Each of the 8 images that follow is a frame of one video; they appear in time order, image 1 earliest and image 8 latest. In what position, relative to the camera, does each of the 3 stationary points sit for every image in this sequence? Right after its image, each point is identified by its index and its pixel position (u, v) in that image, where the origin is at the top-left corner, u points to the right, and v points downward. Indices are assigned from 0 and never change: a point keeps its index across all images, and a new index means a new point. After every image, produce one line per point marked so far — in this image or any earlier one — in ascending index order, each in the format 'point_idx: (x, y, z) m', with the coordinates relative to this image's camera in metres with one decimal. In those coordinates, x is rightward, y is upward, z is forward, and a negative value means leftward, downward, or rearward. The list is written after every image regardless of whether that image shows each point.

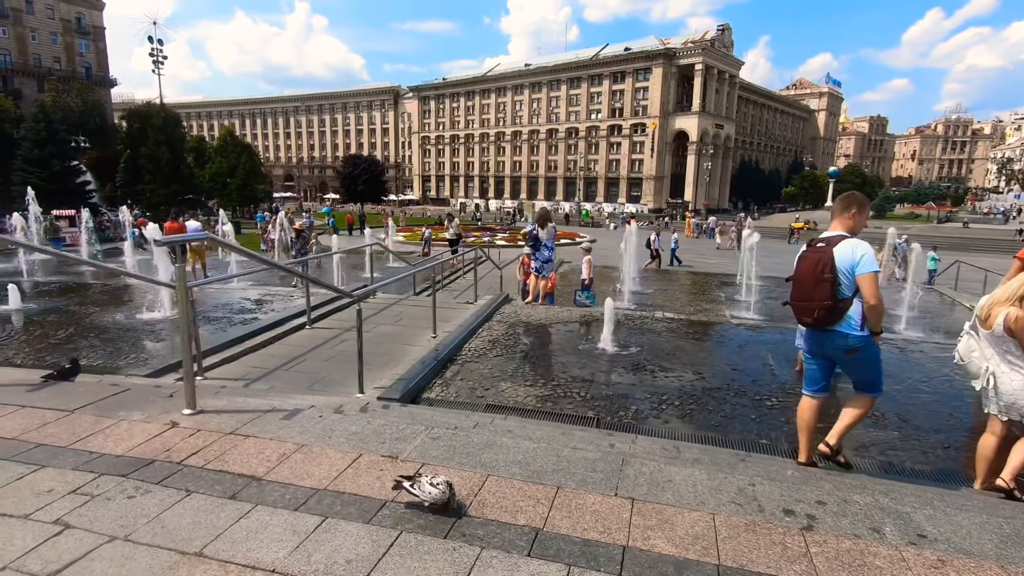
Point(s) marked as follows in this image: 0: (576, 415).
0: (+0.7, -1.3, +5.7) m
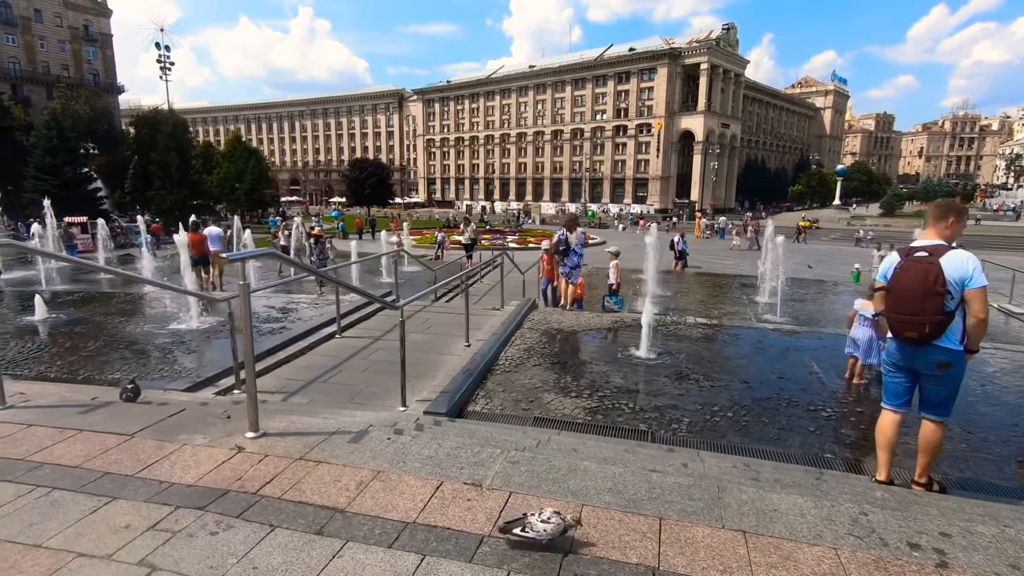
0: (+1.2, -1.4, +5.5) m
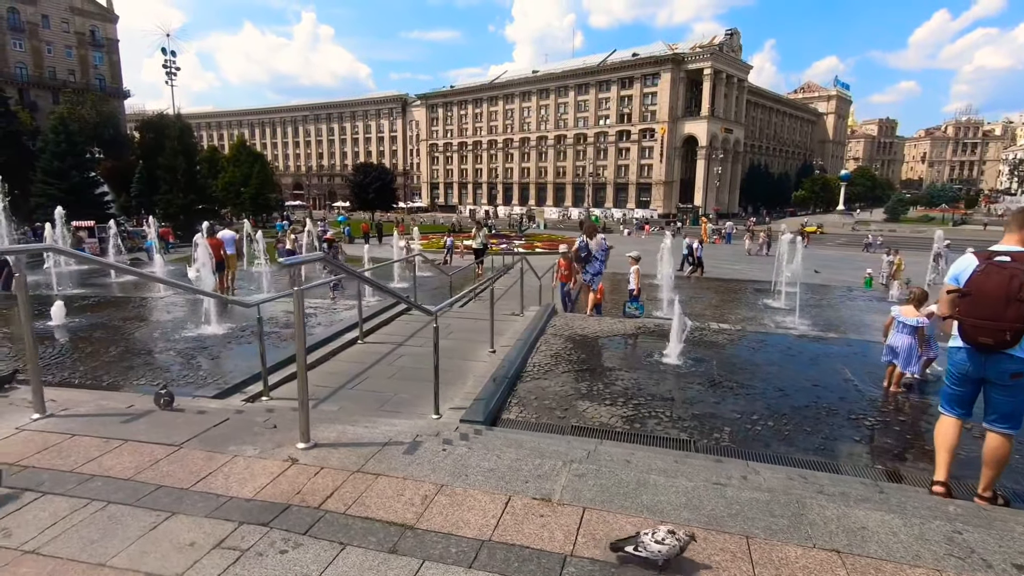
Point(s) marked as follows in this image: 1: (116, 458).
0: (+1.6, -1.5, +5.4) m
1: (-2.4, -1.0, +3.2) m
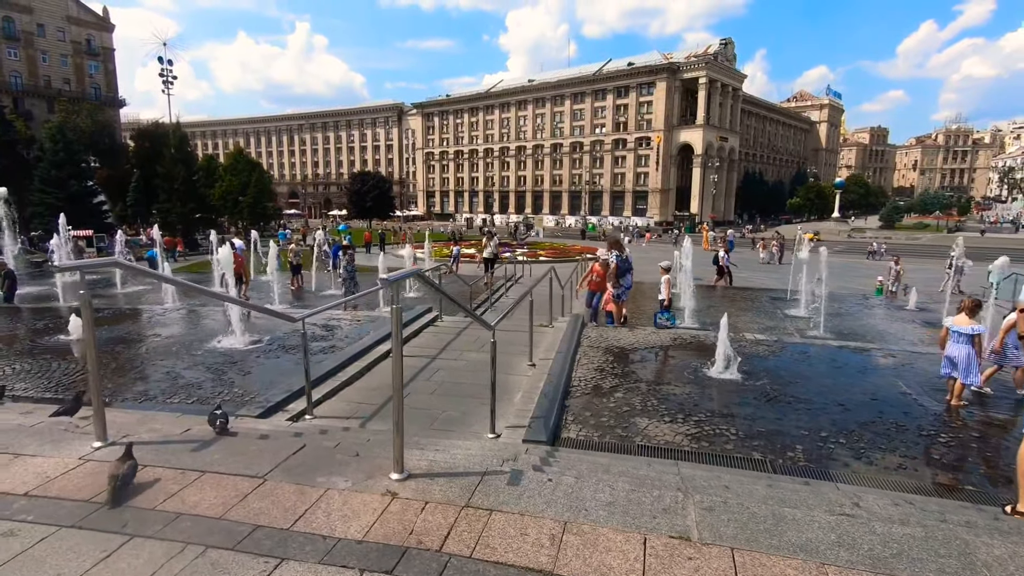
0: (+2.2, -1.6, +5.2) m
1: (-1.7, -1.1, +2.9) m
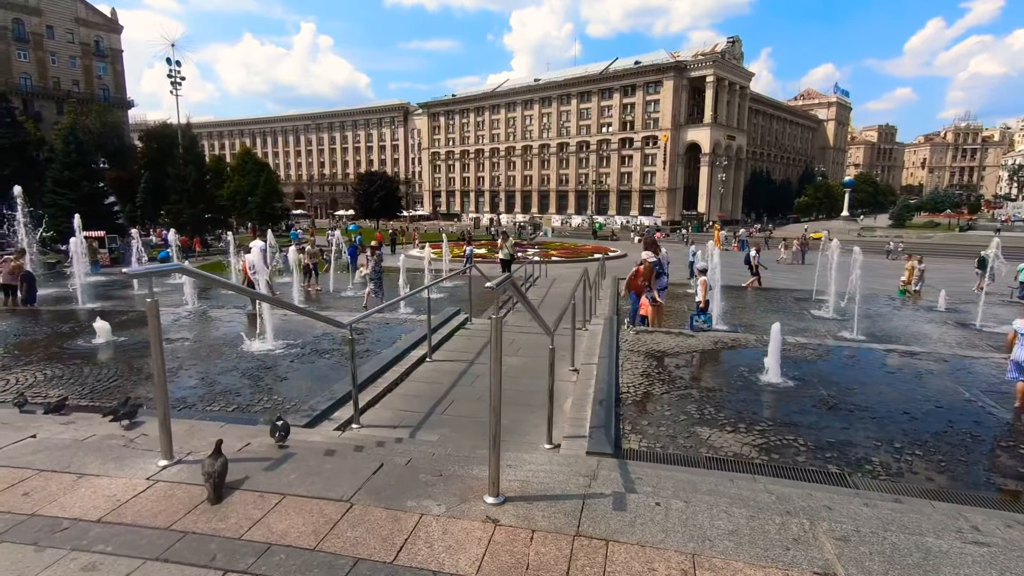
0: (+2.8, -1.7, +4.9) m
1: (-1.2, -1.2, +2.7) m
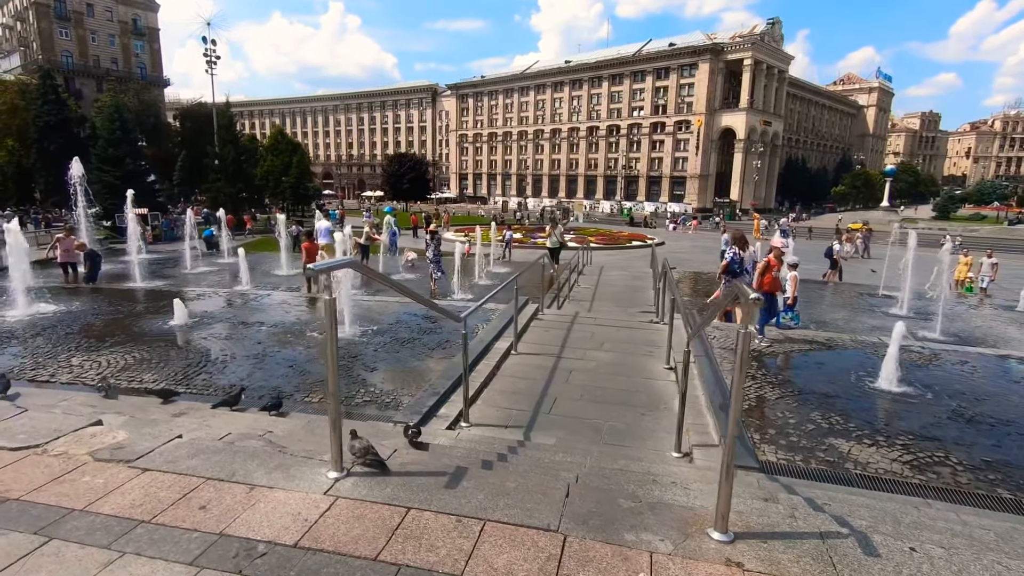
0: (+3.9, -1.7, +4.5) m
1: (-0.1, -1.2, +2.4) m
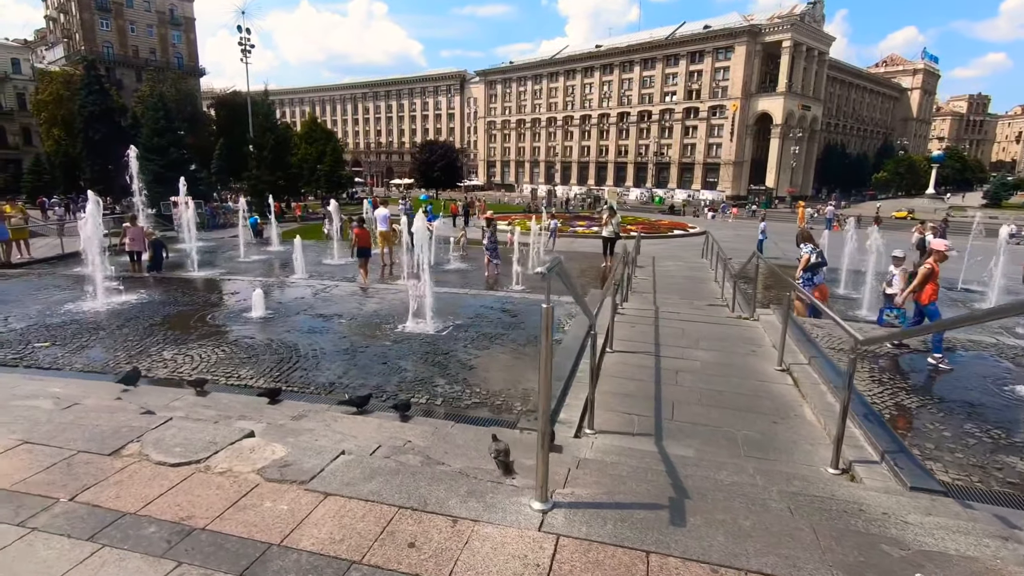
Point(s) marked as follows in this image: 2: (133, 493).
0: (+5.1, -1.7, +3.9) m
1: (+1.0, -1.2, +2.0) m
2: (-1.9, -1.0, +2.7) m
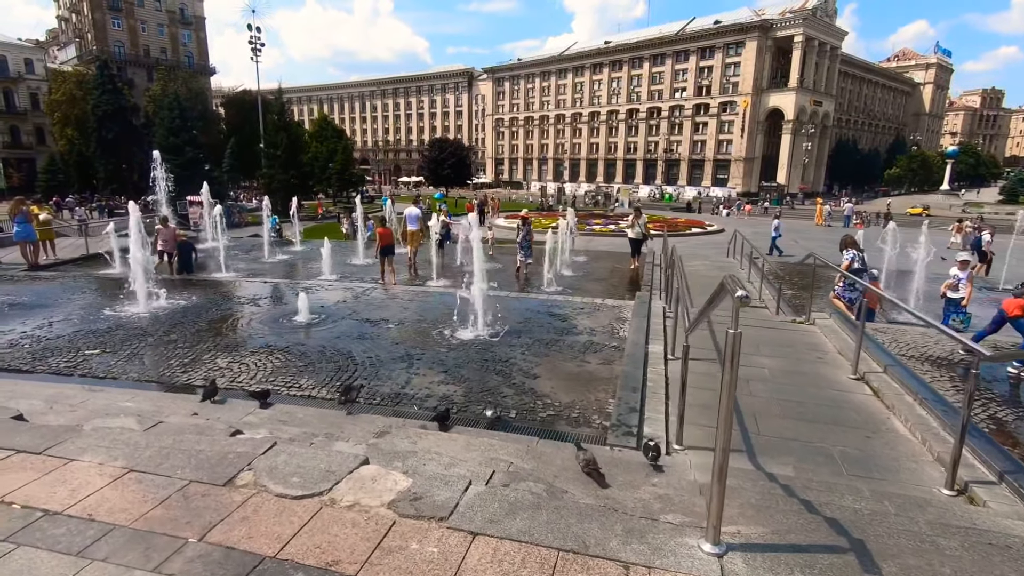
0: (+5.9, -1.8, +3.6) m
1: (+1.8, -1.3, +1.8) m
2: (-1.1, -1.1, +2.5) m
